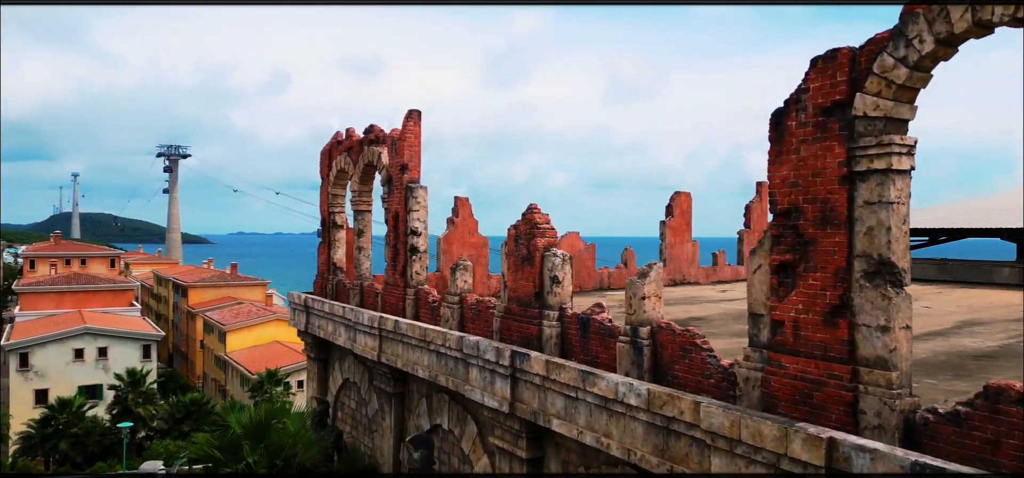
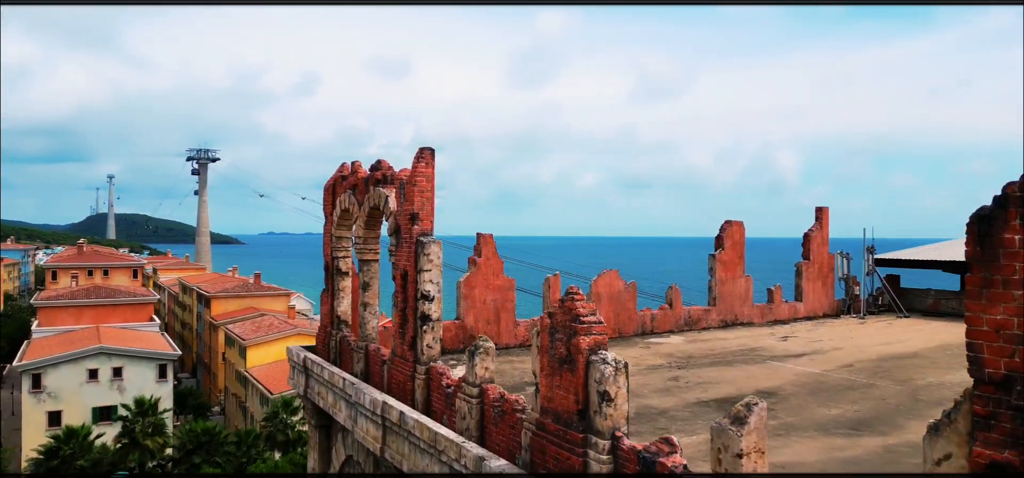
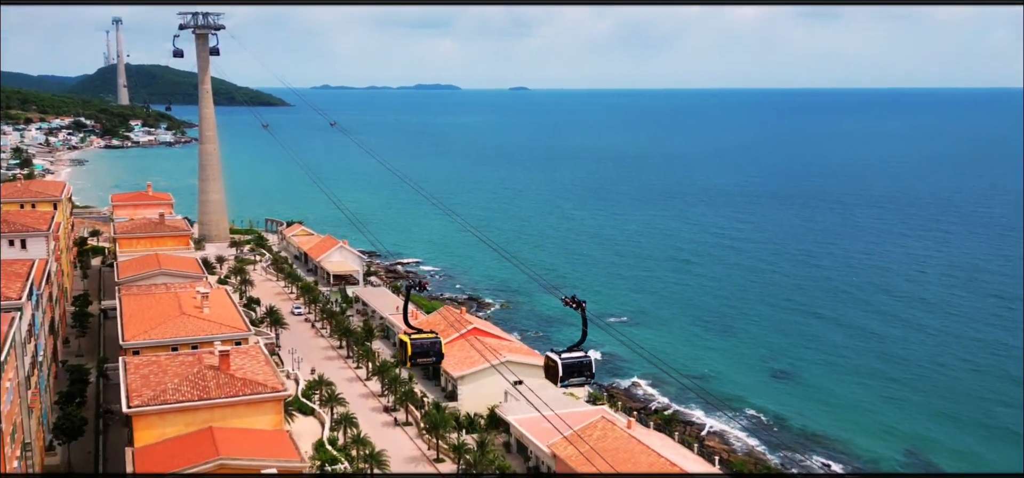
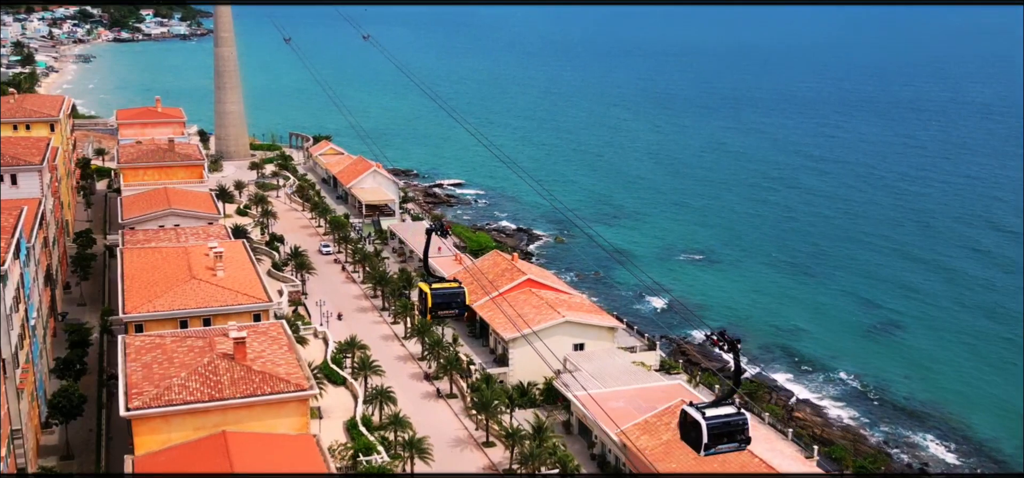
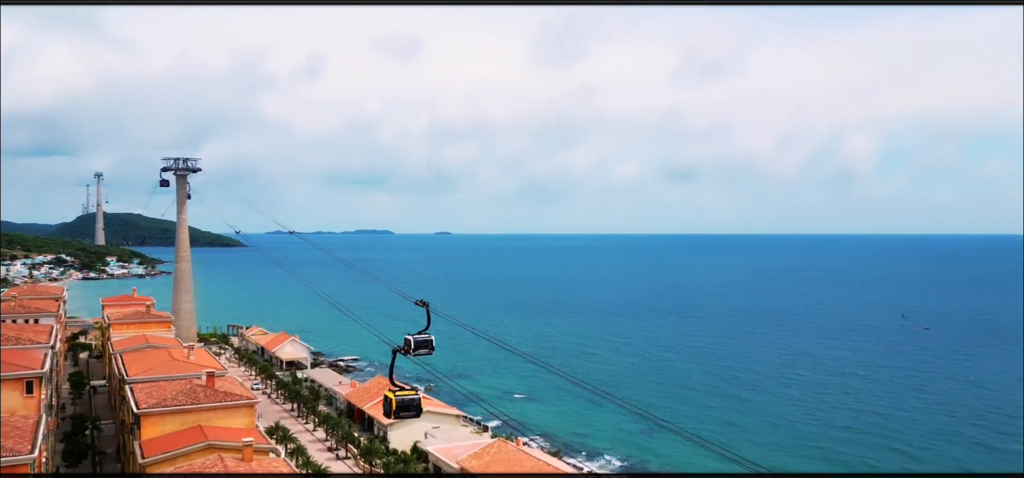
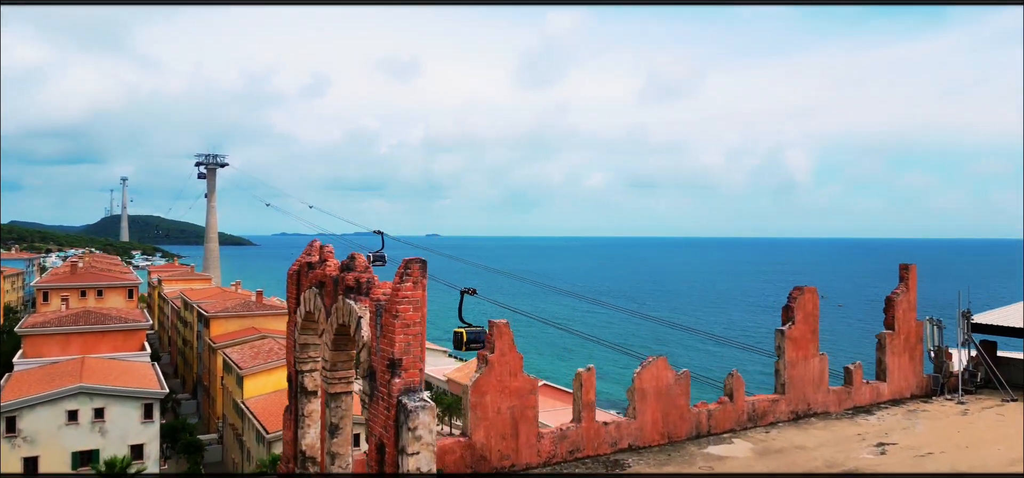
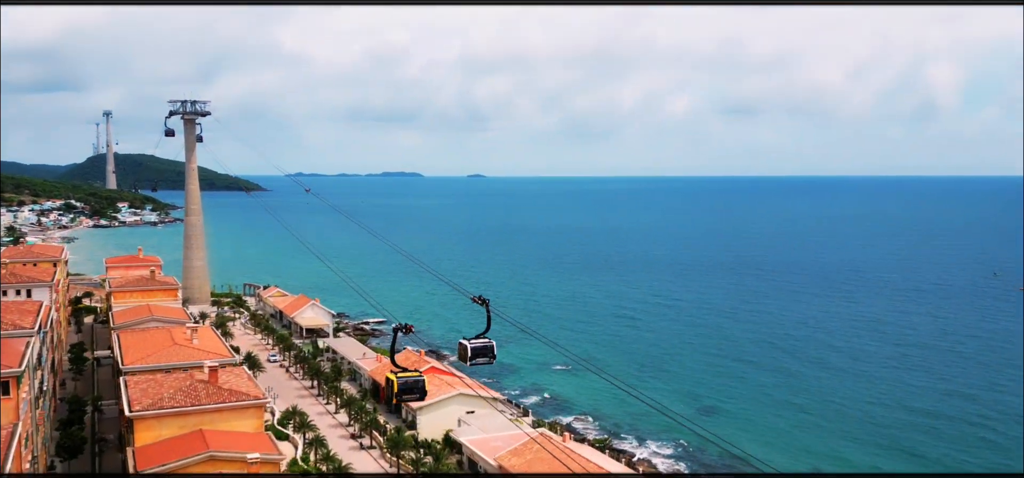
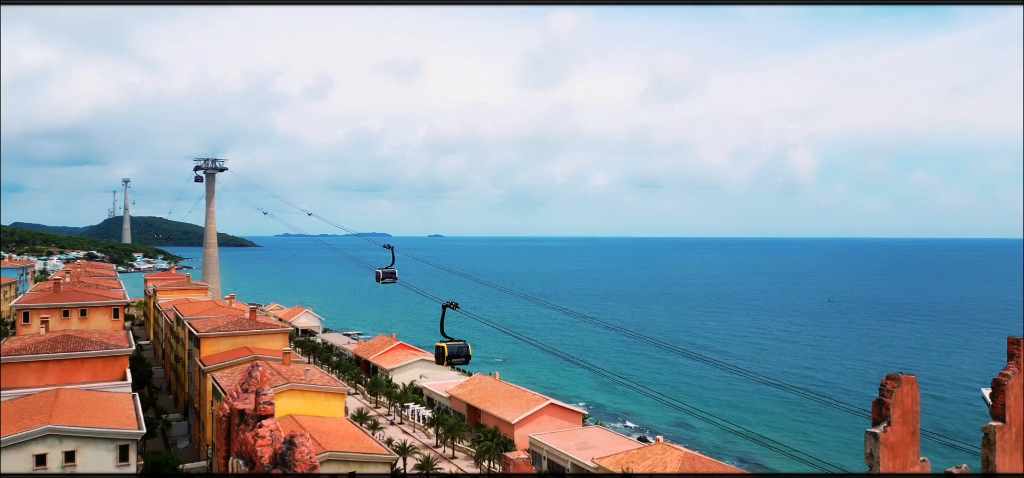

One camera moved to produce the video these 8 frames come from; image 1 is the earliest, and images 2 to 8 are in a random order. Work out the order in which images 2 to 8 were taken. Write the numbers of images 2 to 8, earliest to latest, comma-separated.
2, 6, 8, 5, 7, 3, 4
